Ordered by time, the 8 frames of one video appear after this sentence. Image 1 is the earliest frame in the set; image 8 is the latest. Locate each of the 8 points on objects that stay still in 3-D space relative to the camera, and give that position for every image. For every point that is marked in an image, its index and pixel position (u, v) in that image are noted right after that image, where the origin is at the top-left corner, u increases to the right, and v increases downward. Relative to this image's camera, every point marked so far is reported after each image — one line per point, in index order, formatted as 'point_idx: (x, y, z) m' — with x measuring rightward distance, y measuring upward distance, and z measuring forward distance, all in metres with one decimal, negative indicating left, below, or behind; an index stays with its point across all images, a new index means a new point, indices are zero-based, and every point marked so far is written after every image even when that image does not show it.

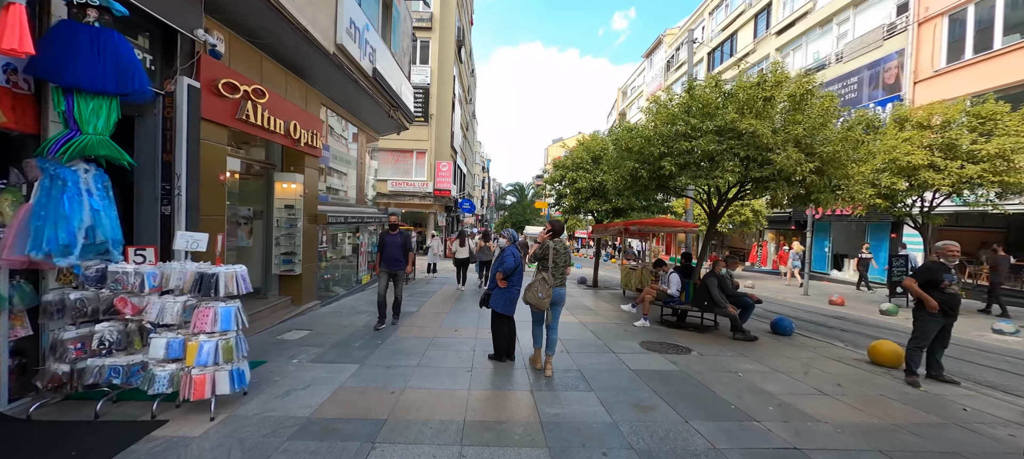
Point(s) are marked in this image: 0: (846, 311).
0: (+9.7, -2.4, +10.4) m
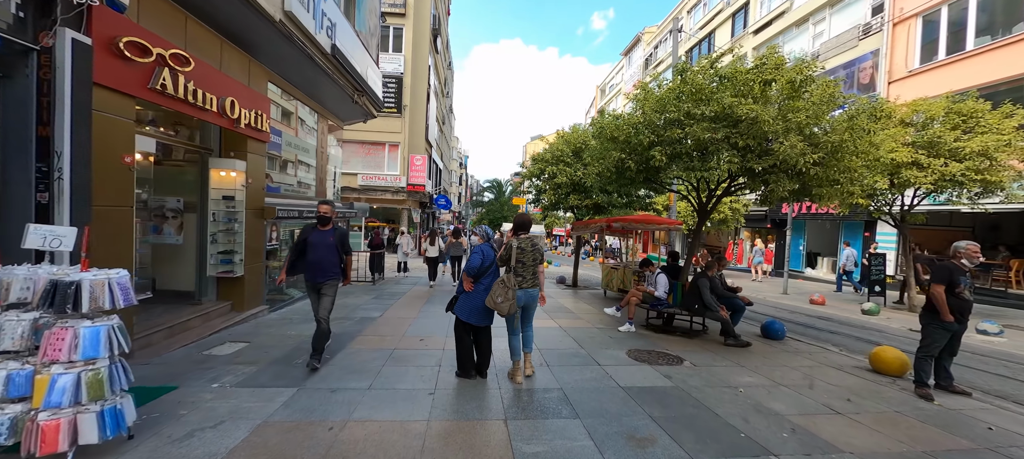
0: (+9.0, -2.3, +10.3) m
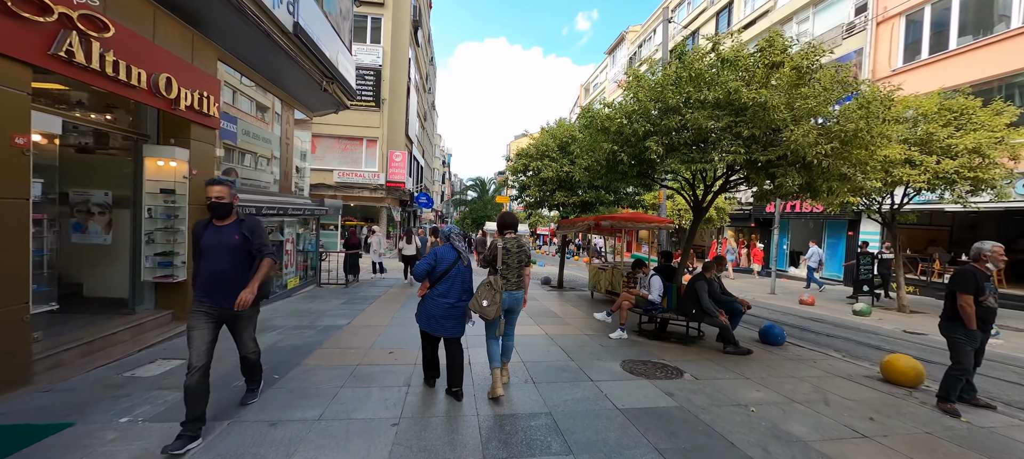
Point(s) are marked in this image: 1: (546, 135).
0: (+8.5, -2.3, +10.0) m
1: (+1.1, +2.9, +11.0) m
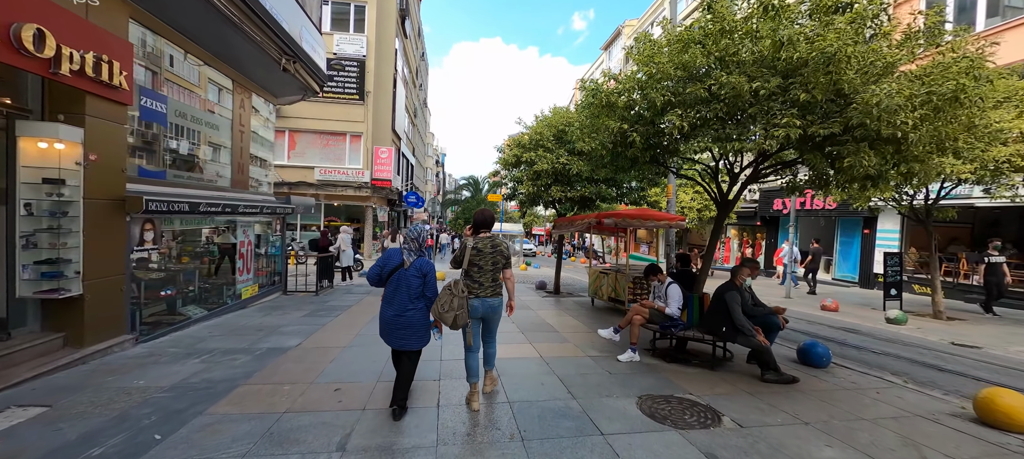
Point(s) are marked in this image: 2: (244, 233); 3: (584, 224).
0: (+8.3, -2.2, +8.9) m
1: (+0.8, +2.9, +9.8) m
2: (-6.1, -0.1, +8.2) m
3: (+1.7, +0.1, +8.3) m
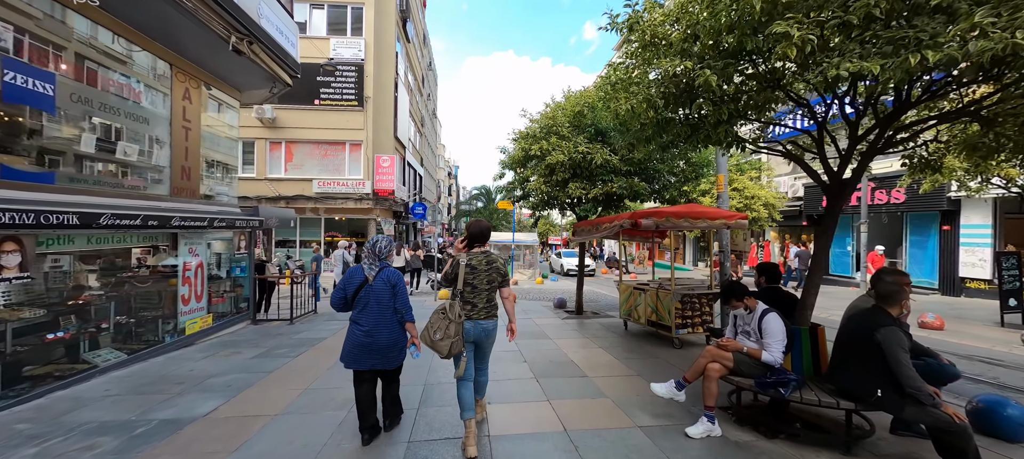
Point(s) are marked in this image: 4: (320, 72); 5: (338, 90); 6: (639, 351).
0: (+8.5, -2.1, +6.7) m
1: (+0.9, +2.7, +8.1) m
2: (-6.0, -0.4, +6.7) m
3: (+1.8, 0.0, +6.4) m
4: (-10.0, +8.1, +18.6) m
5: (-9.0, +7.2, +18.7) m
6: (+2.1, -2.0, +6.0) m
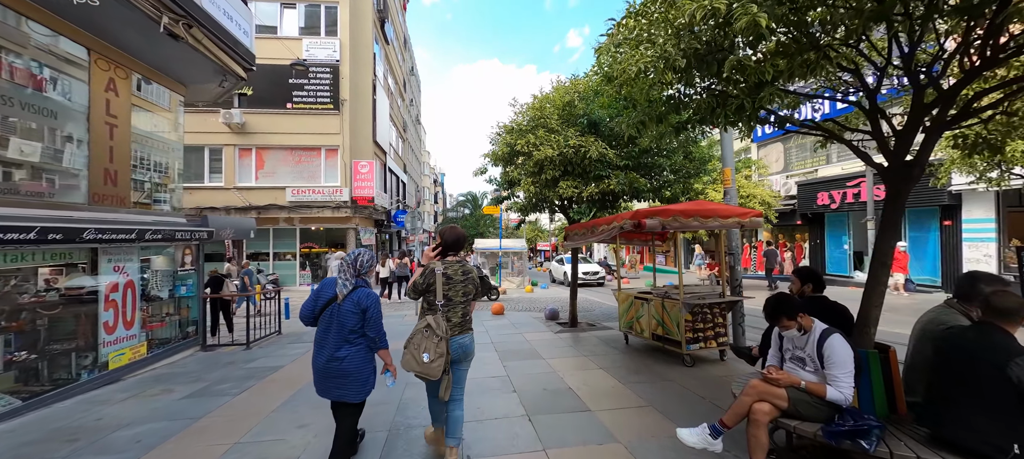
0: (+8.3, -2.0, +6.1) m
1: (+0.5, +2.6, +7.3) m
2: (-6.2, -0.6, +5.7) m
3: (+1.6, 0.0, +5.6) m
4: (-10.8, +7.6, +17.6) m
5: (-9.8, +6.7, +17.7) m
6: (+1.9, -2.0, +5.2) m
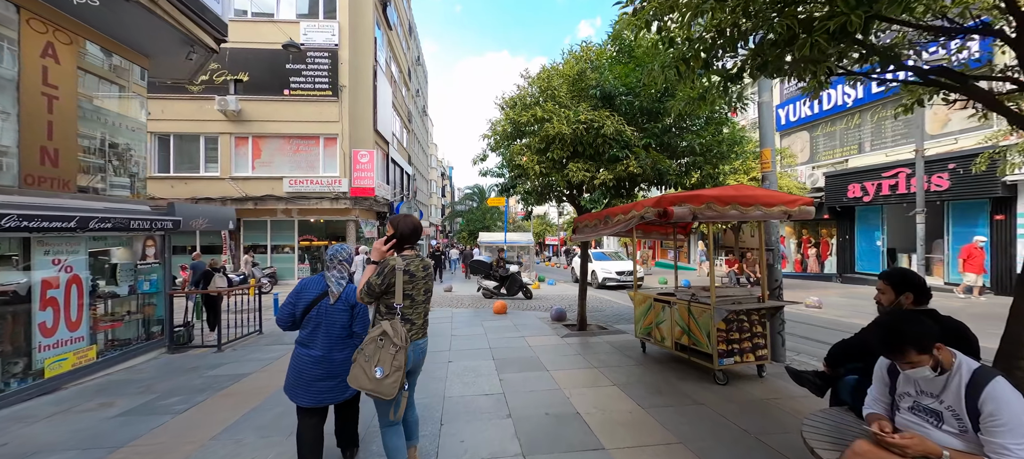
0: (+8.3, -1.9, +5.1) m
1: (+0.6, +2.8, +6.4) m
2: (-6.2, -0.5, +5.0) m
3: (+1.6, +0.1, +4.7) m
4: (-10.5, +8.0, +16.9) m
5: (-9.5, +7.1, +16.9) m
6: (+1.9, -1.9, +4.3) m
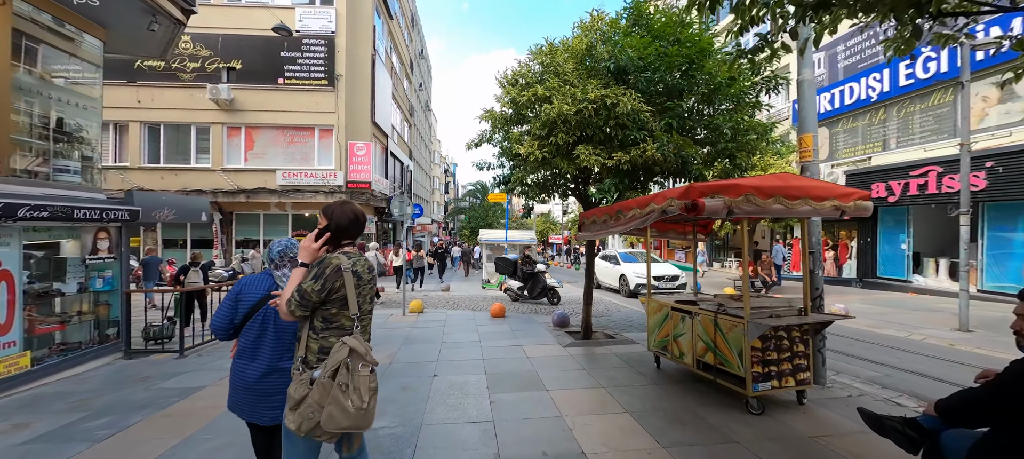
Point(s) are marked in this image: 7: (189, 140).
0: (+8.2, -2.0, +4.3) m
1: (+0.6, +2.9, +5.7) m
2: (-6.3, -0.3, +4.3) m
3: (+1.5, +0.2, +4.0) m
4: (-10.3, +8.2, +16.2) m
5: (-9.3, +7.3, +16.2) m
6: (+1.8, -1.9, +3.6) m
7: (-14.5, +4.0, +16.1) m
